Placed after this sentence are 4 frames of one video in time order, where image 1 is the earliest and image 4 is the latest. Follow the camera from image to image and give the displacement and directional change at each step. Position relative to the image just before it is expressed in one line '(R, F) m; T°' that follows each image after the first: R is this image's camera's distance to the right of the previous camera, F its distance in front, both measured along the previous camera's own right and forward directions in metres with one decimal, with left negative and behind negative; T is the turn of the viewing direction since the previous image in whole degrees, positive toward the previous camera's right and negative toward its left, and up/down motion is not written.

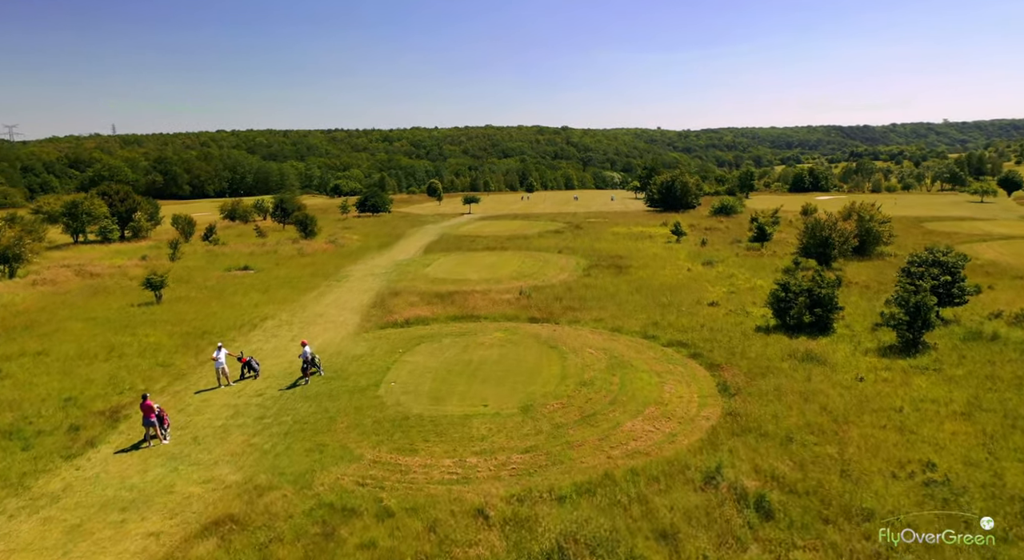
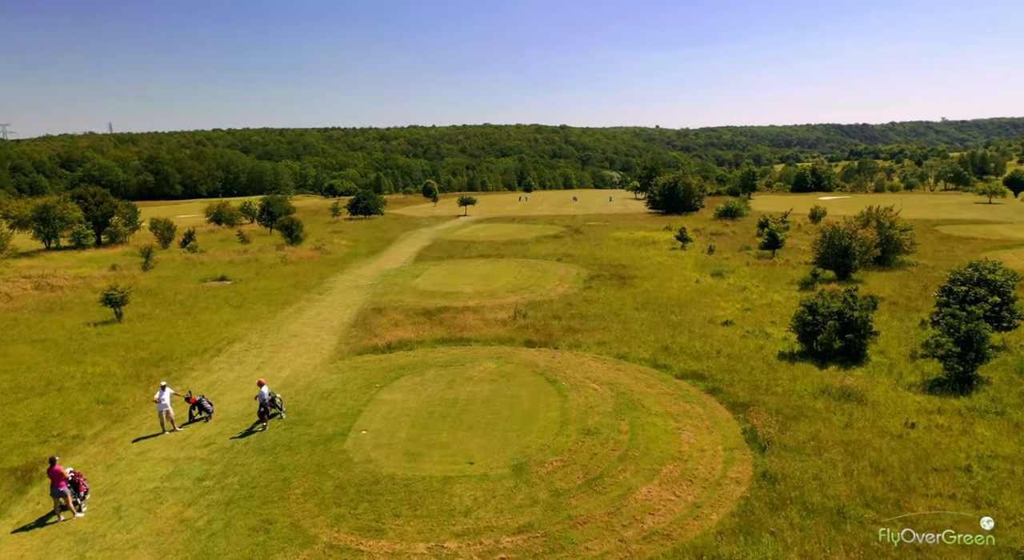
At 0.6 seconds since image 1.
(+0.2, +3.0) m; 0°
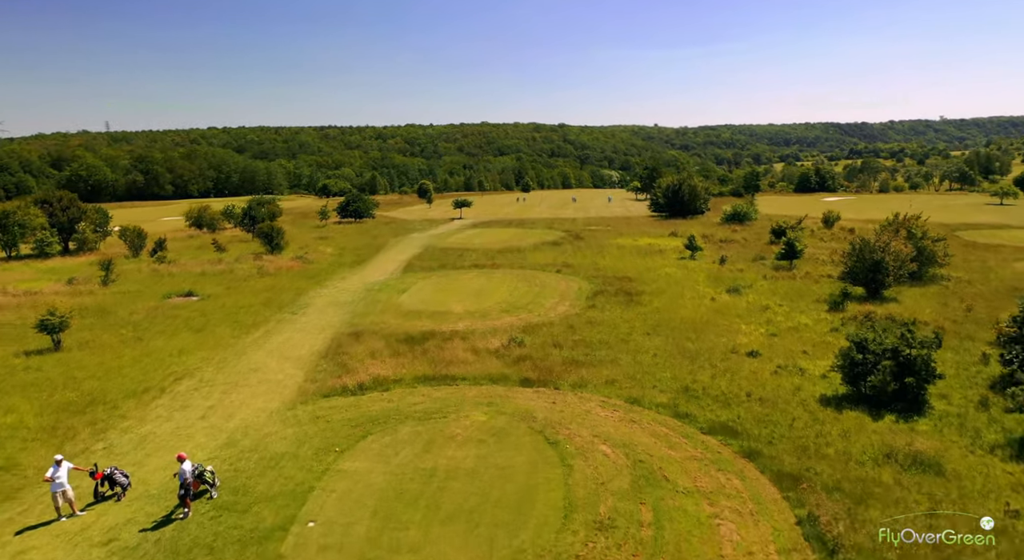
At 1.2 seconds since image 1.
(+0.2, +3.9) m; 0°
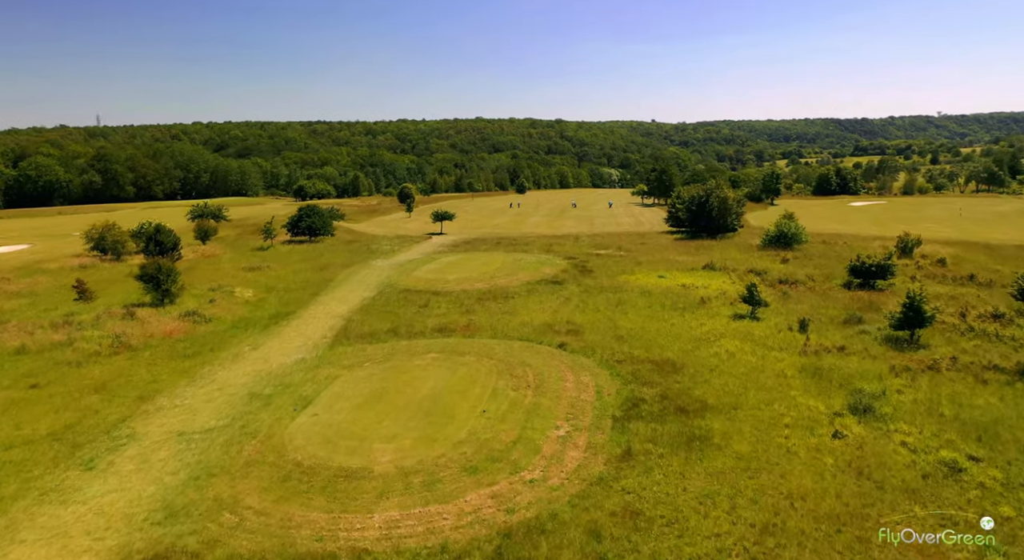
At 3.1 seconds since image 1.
(+0.8, +15.5) m; 0°
